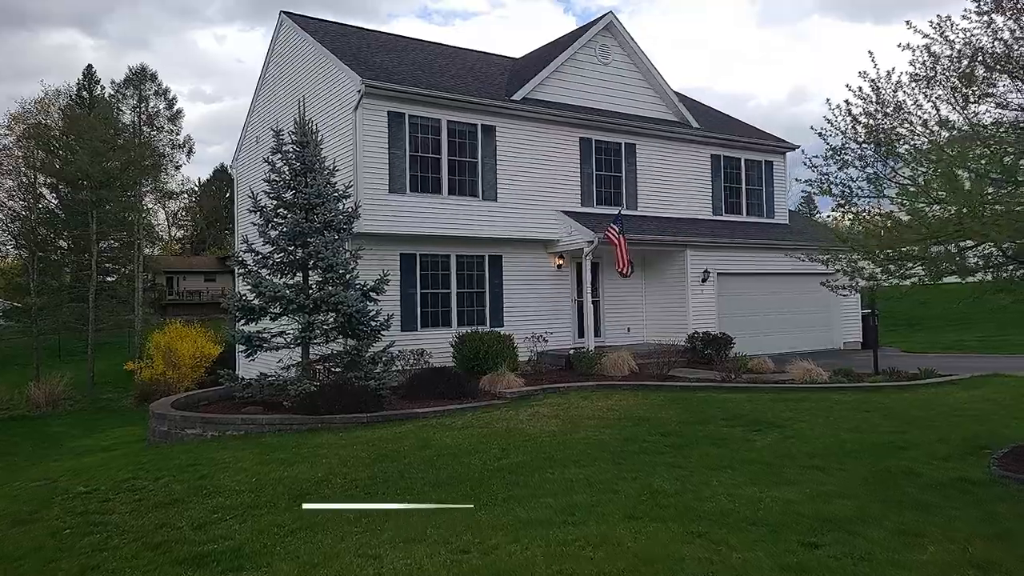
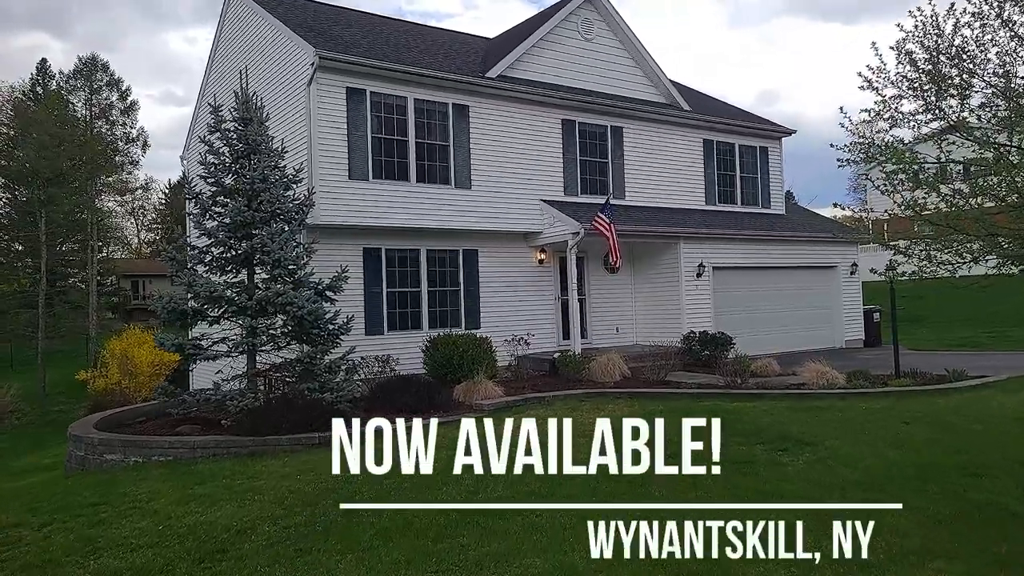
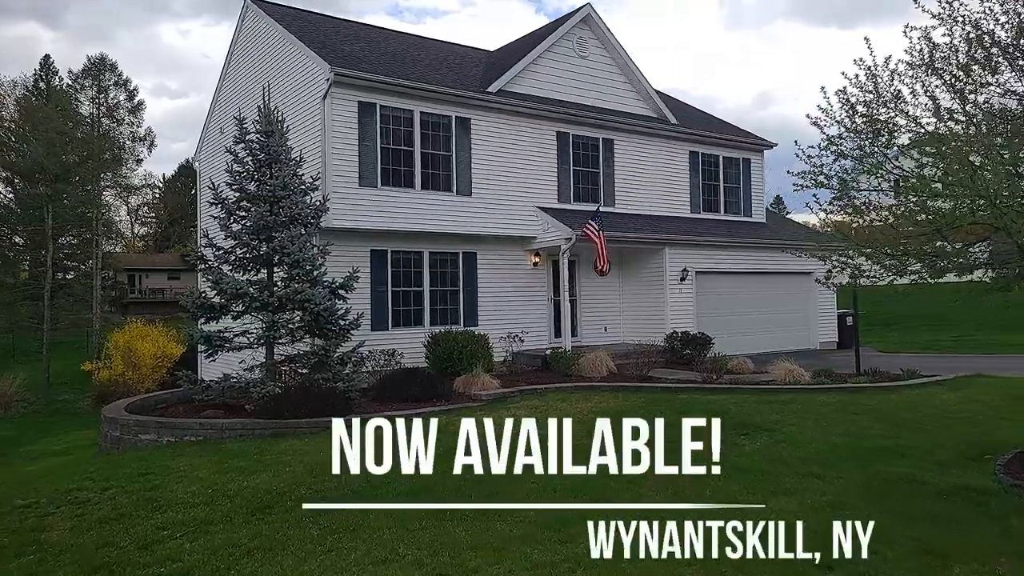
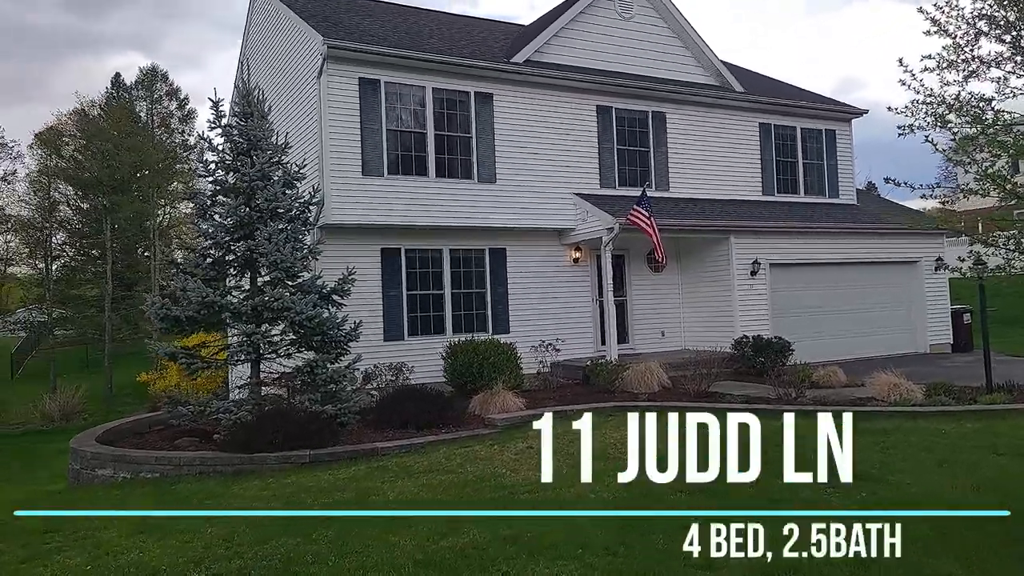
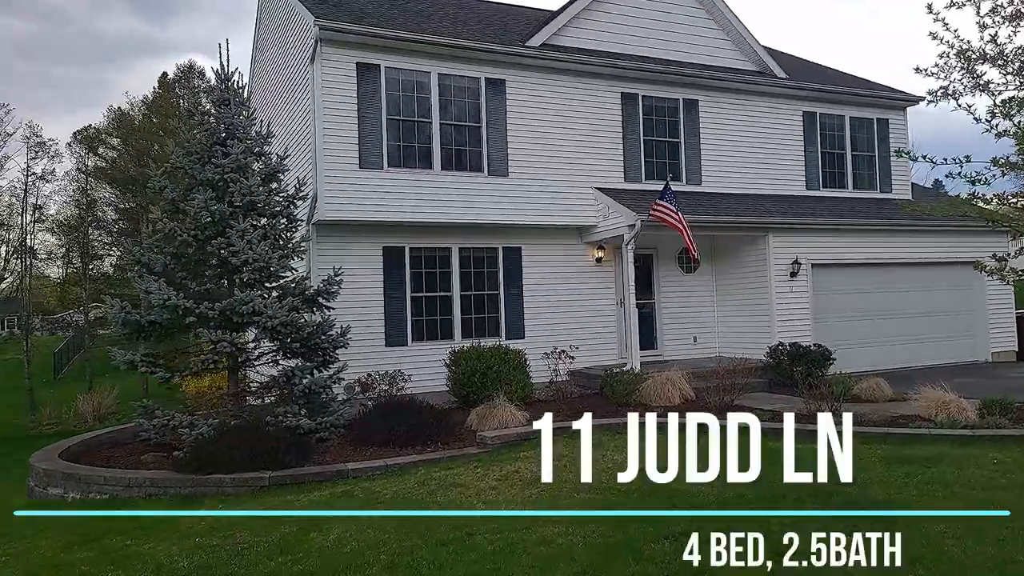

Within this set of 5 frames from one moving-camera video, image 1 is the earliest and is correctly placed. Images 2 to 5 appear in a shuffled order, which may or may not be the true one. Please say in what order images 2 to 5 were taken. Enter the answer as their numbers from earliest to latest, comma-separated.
3, 2, 4, 5
